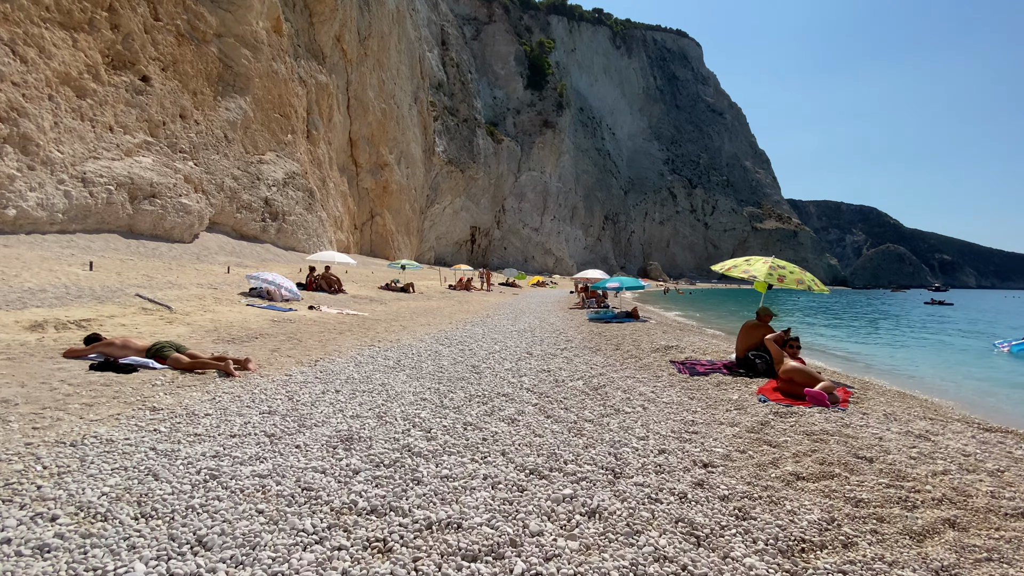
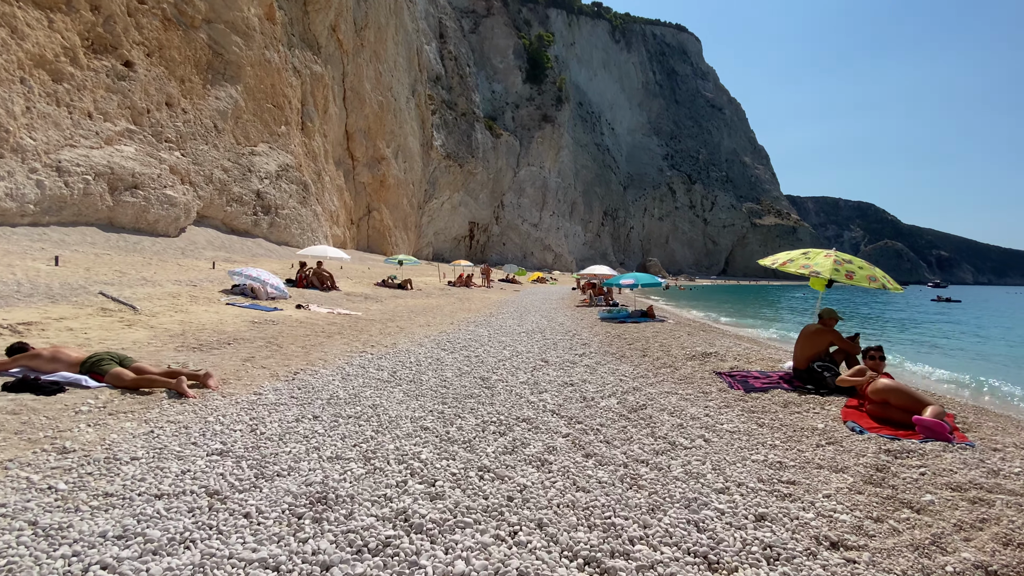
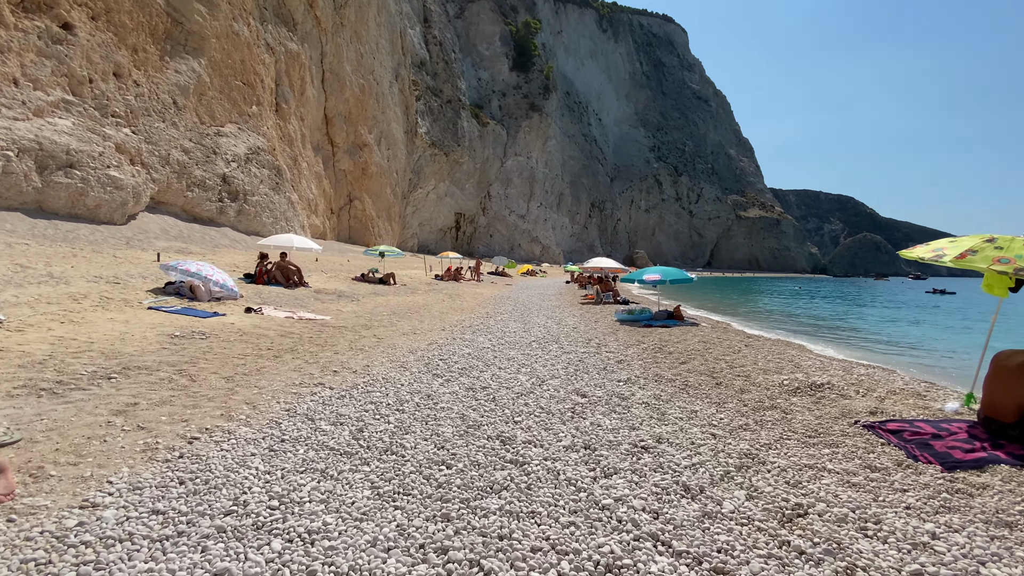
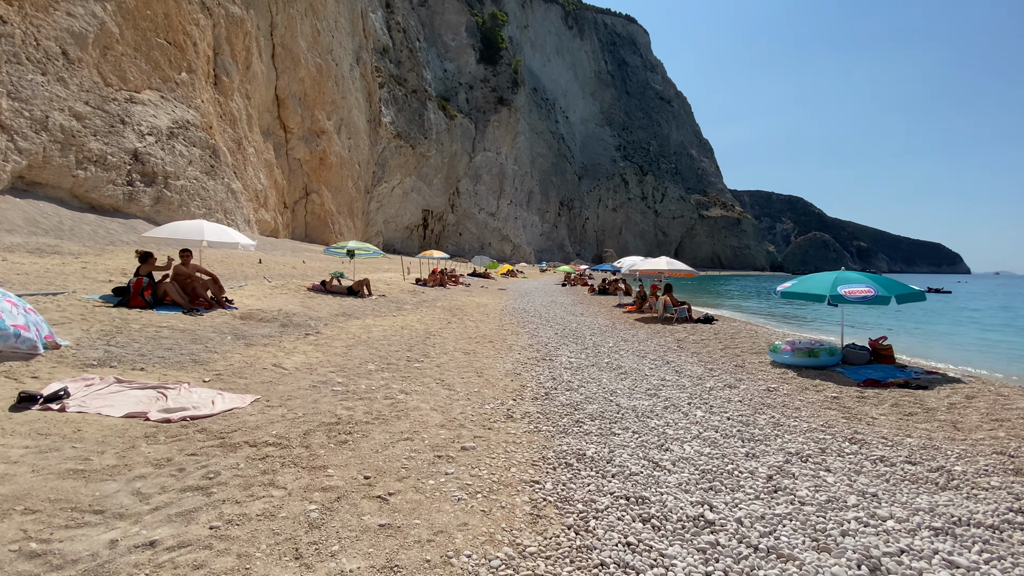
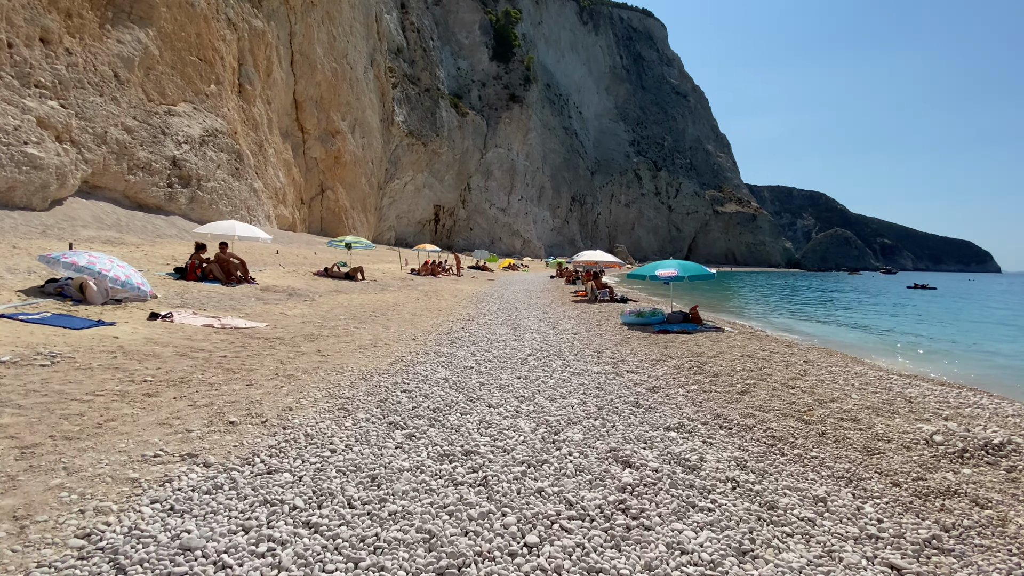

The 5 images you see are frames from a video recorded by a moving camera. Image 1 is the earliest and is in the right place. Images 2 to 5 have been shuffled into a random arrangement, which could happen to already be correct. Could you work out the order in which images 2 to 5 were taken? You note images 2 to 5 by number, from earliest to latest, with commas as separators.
2, 3, 5, 4
